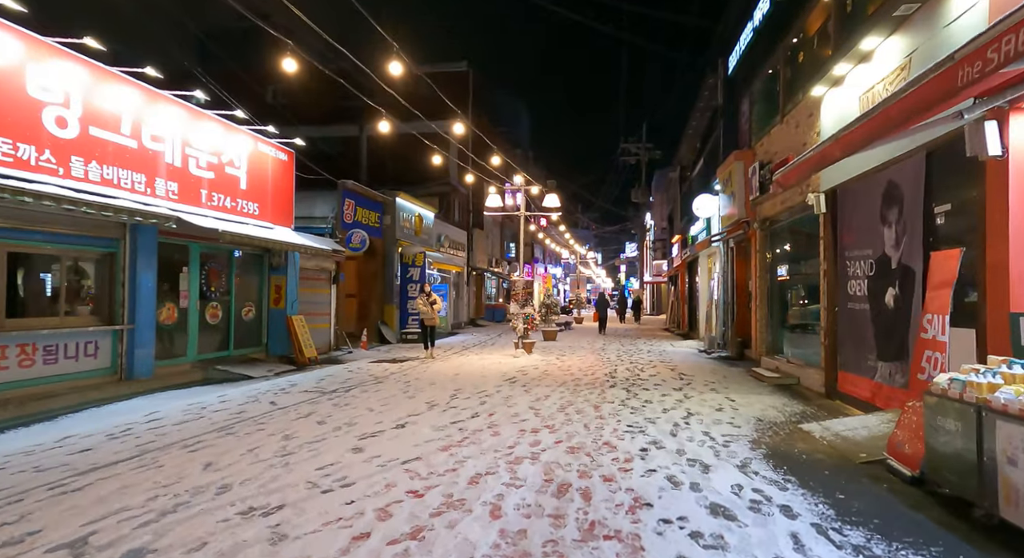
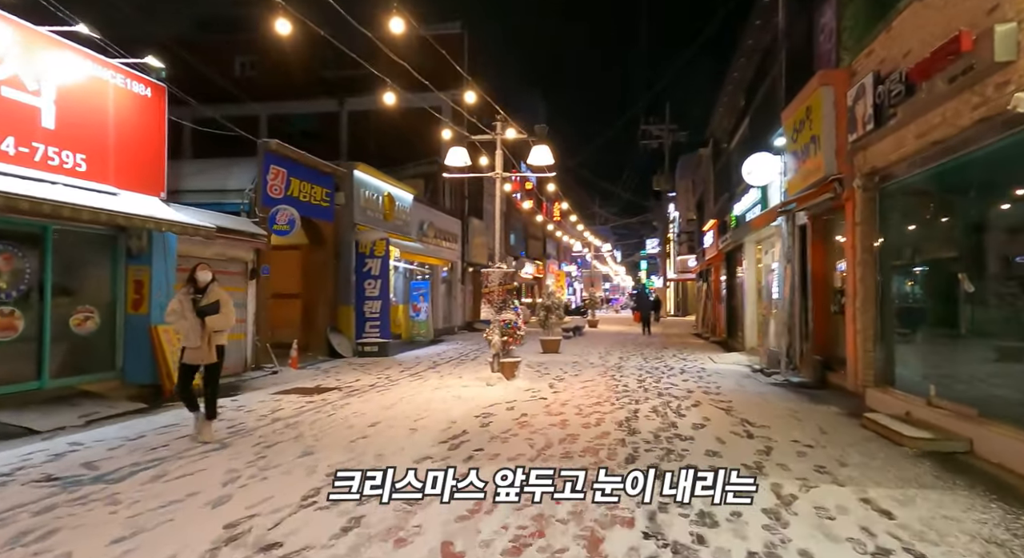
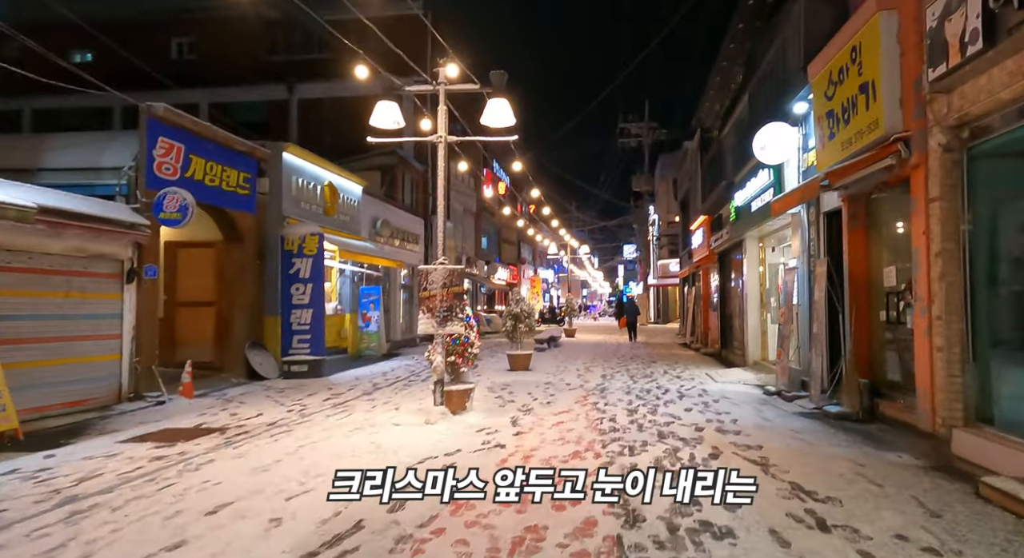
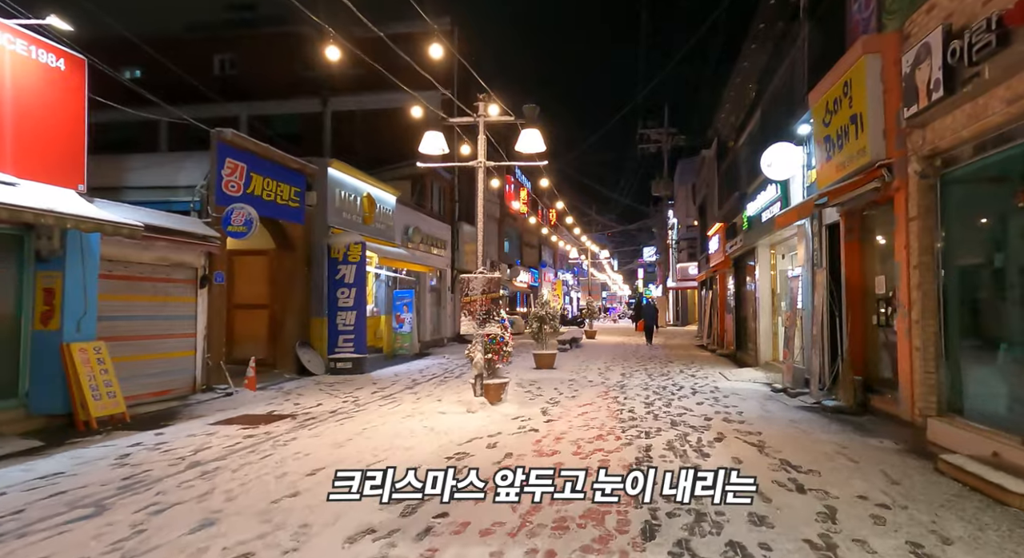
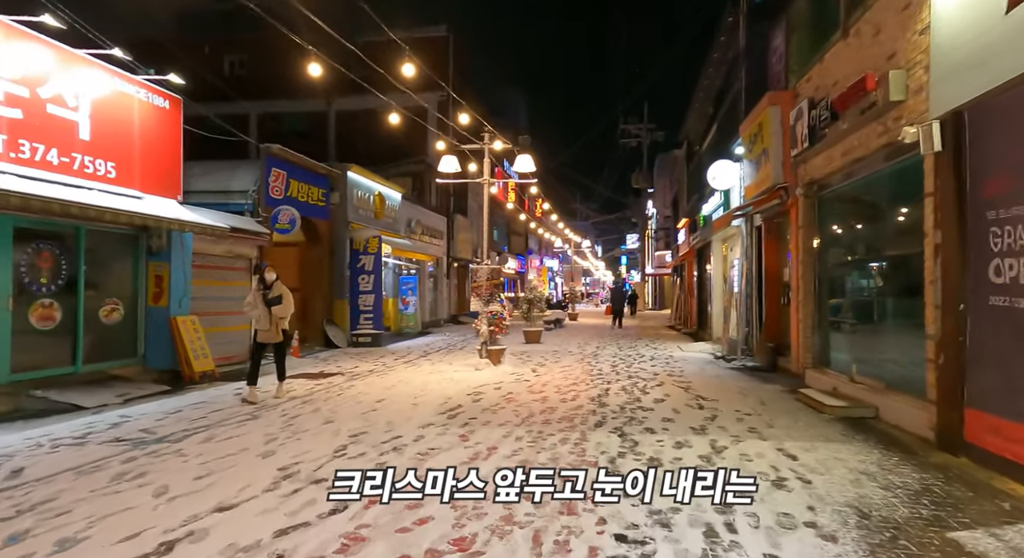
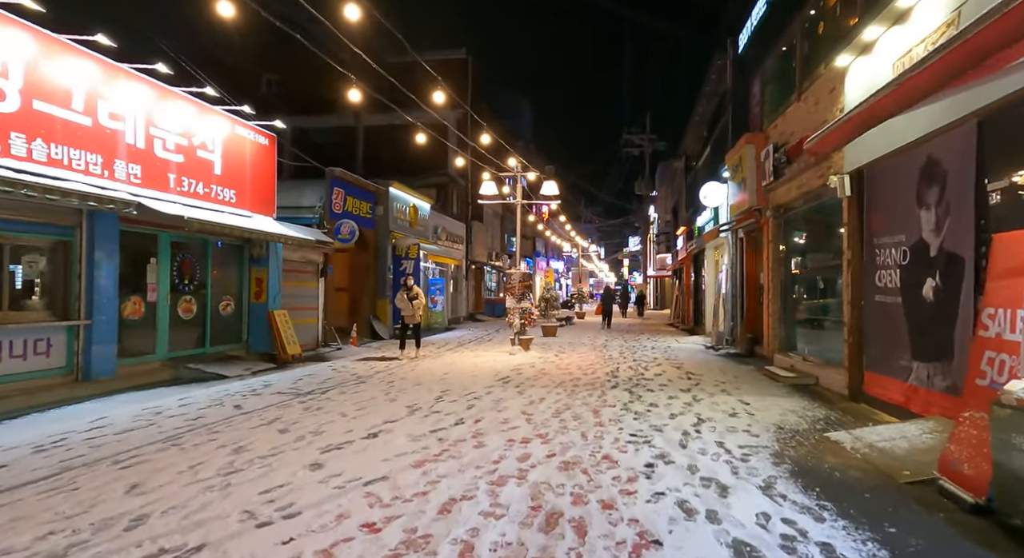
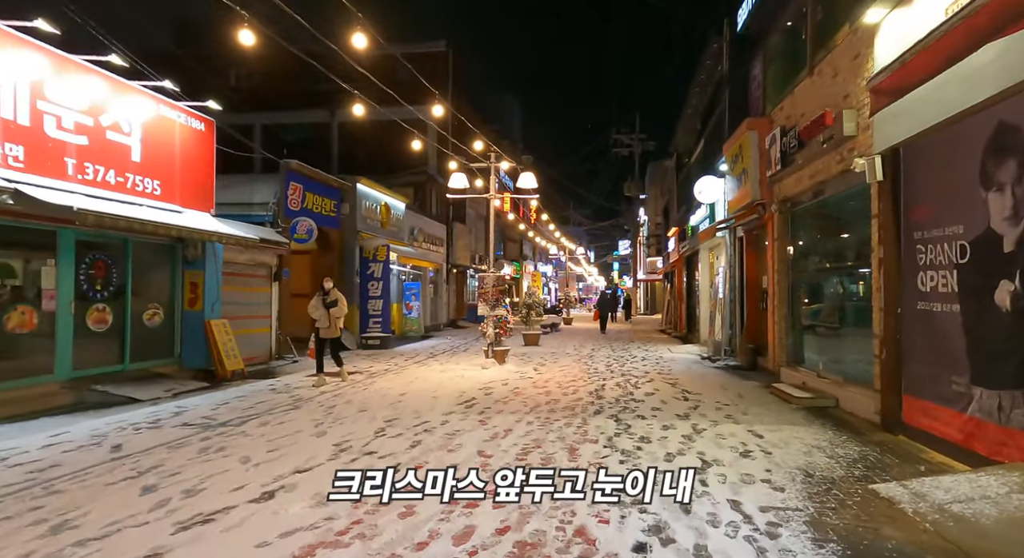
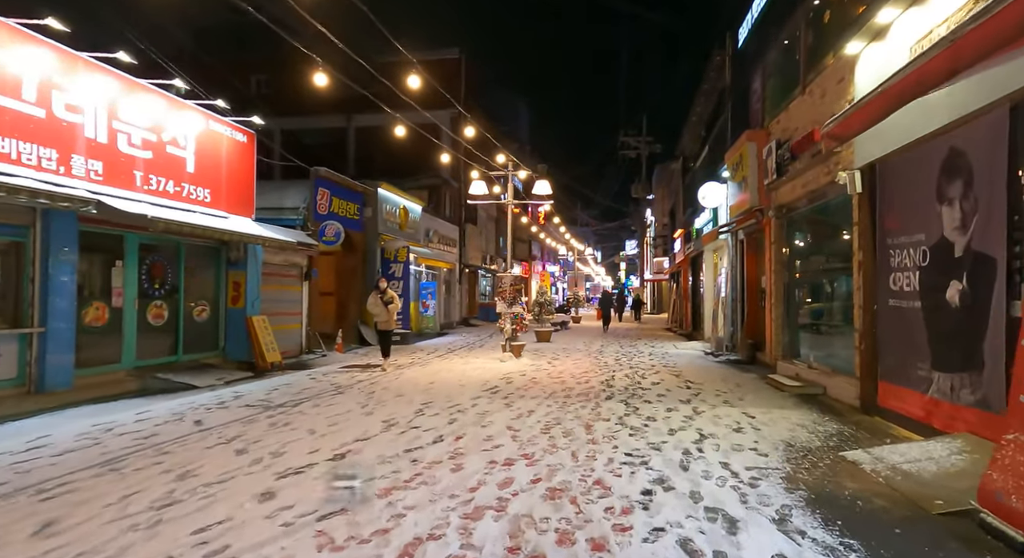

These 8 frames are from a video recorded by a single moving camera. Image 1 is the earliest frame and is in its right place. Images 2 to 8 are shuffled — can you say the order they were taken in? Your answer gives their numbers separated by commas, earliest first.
6, 8, 7, 5, 2, 4, 3
